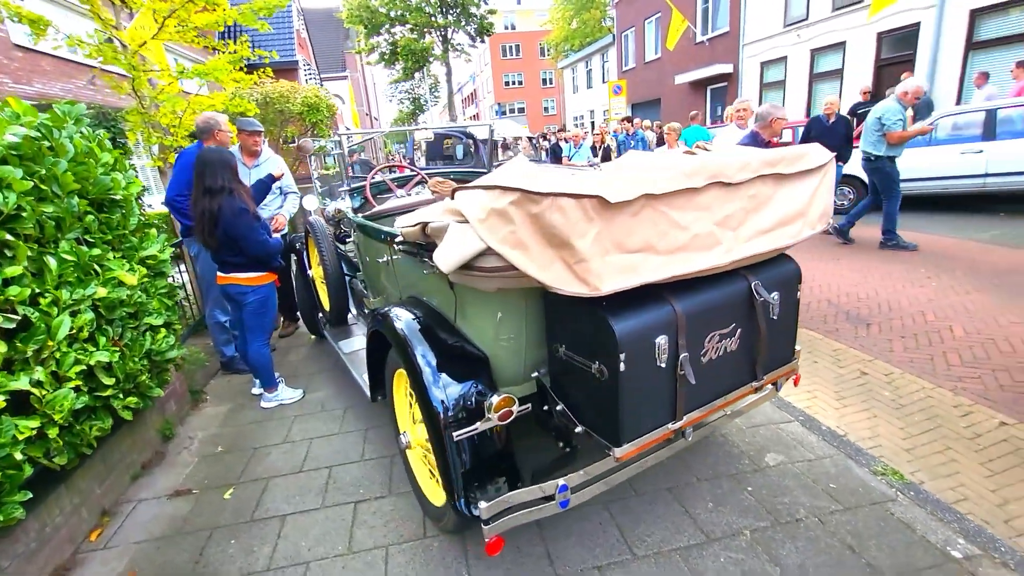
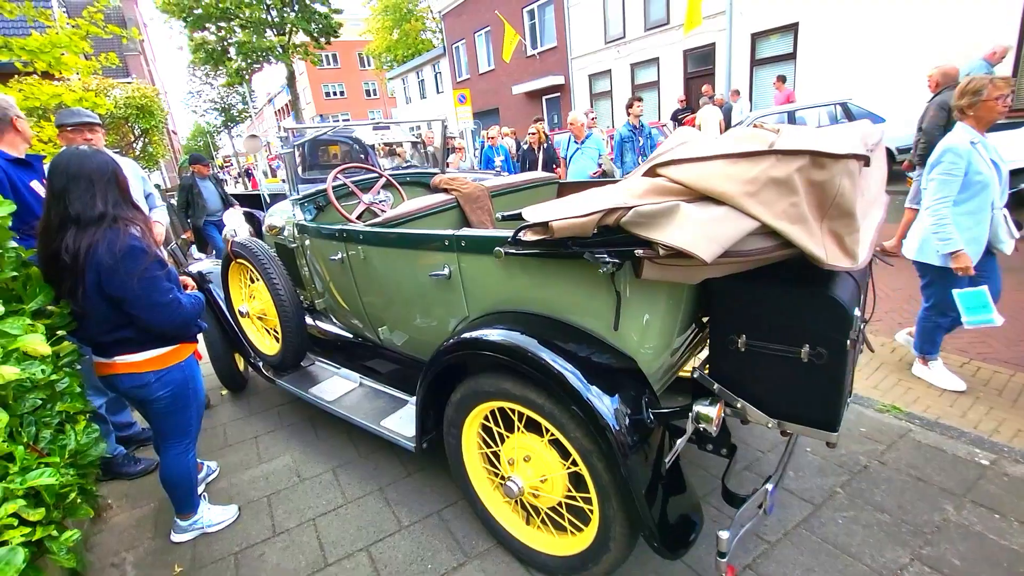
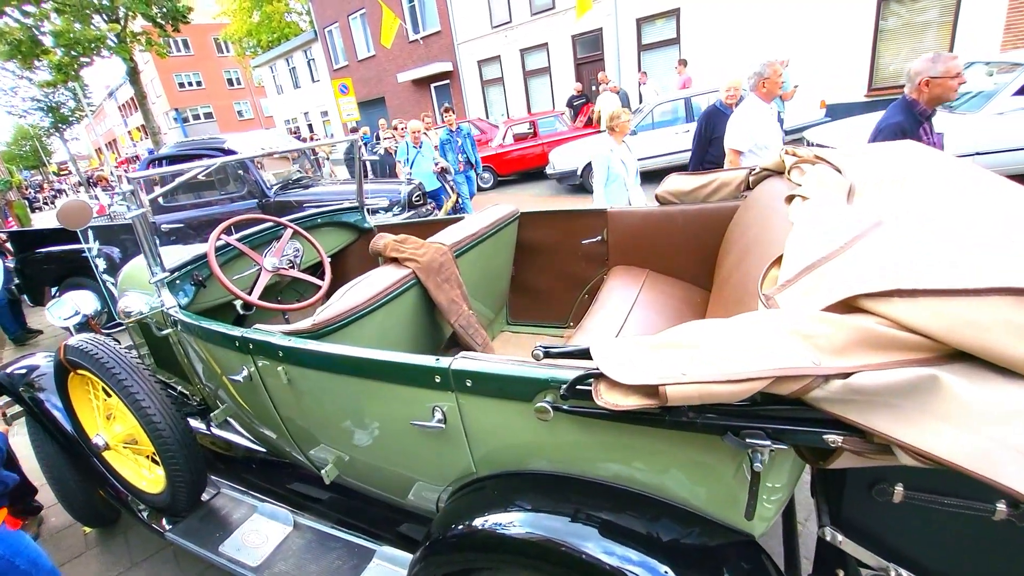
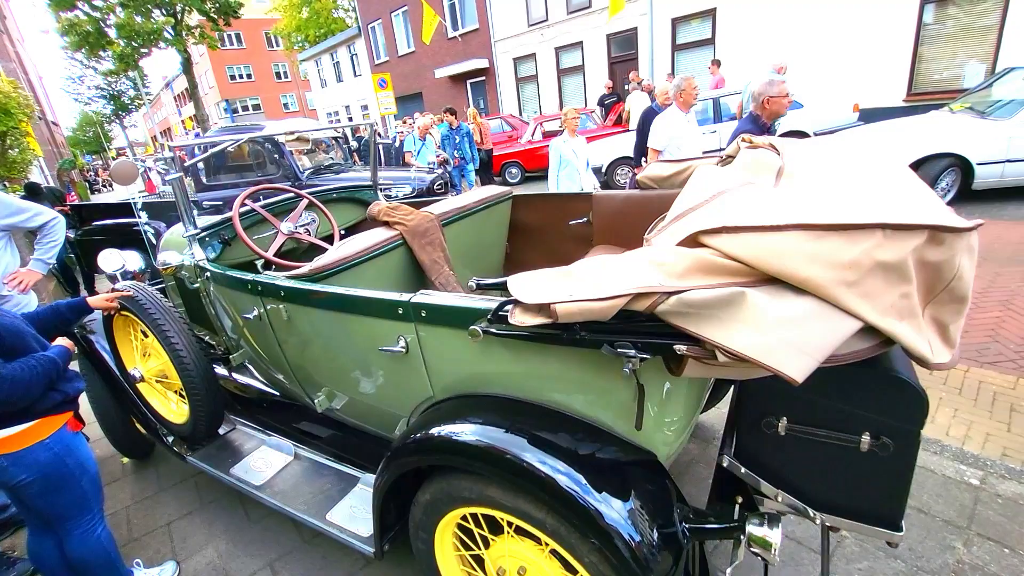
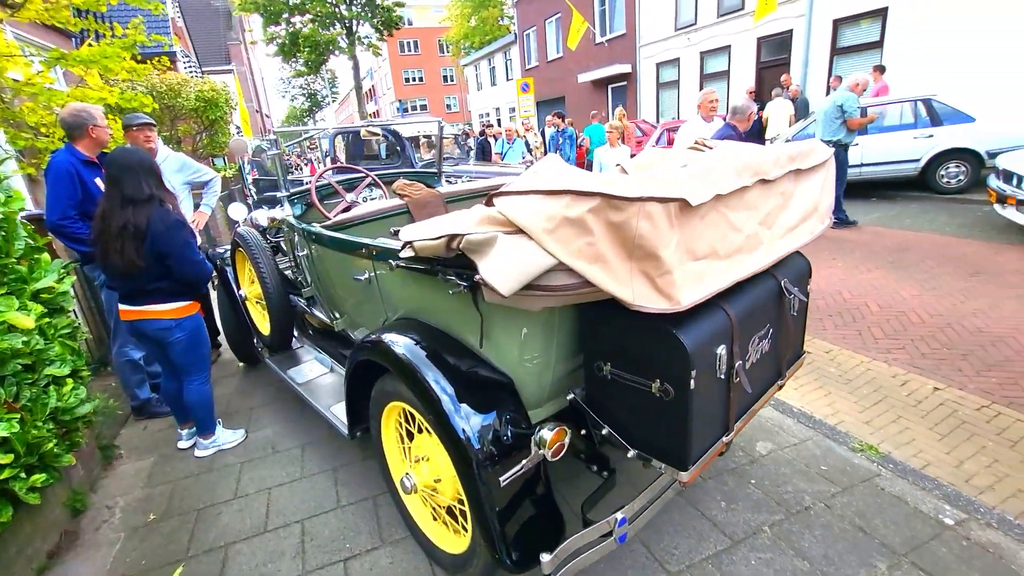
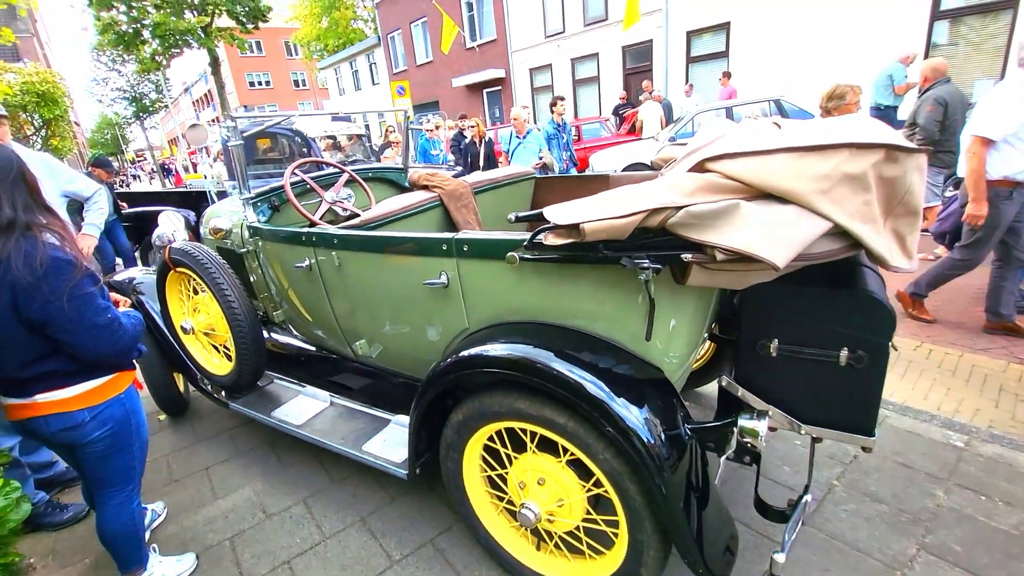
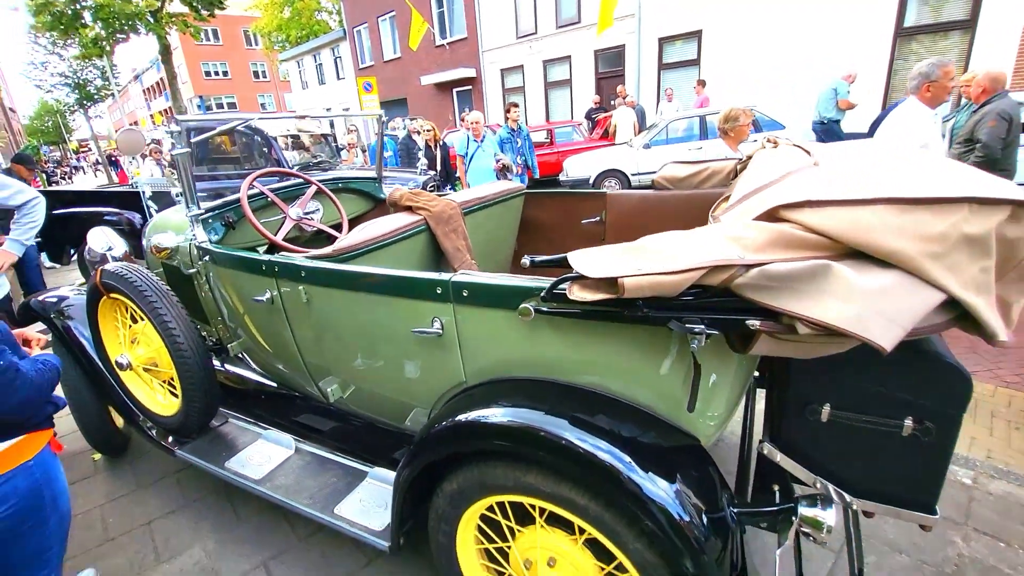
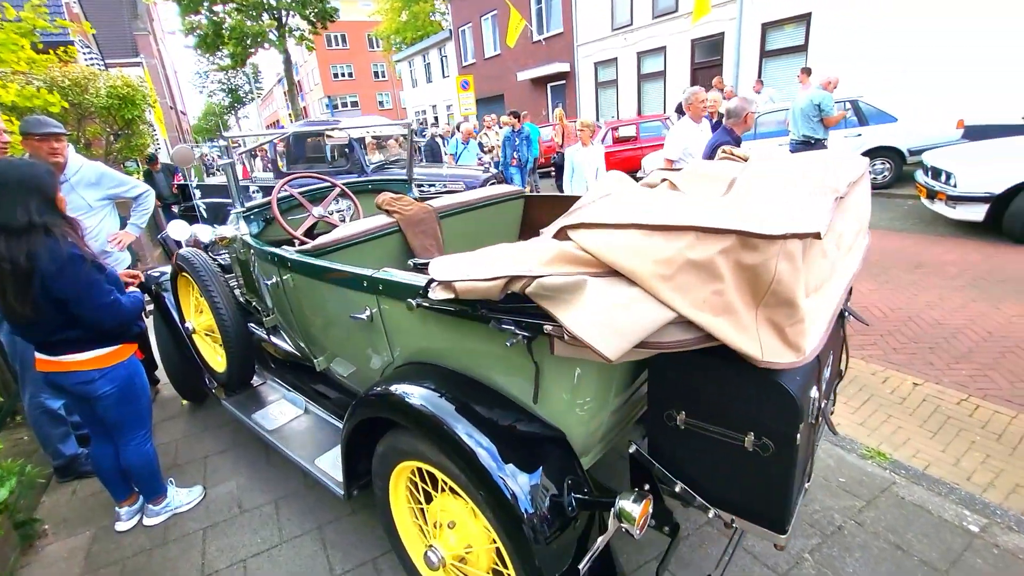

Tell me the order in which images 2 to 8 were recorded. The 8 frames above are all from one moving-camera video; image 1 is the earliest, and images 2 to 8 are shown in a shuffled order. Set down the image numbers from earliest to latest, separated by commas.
5, 8, 4, 3, 7, 6, 2
